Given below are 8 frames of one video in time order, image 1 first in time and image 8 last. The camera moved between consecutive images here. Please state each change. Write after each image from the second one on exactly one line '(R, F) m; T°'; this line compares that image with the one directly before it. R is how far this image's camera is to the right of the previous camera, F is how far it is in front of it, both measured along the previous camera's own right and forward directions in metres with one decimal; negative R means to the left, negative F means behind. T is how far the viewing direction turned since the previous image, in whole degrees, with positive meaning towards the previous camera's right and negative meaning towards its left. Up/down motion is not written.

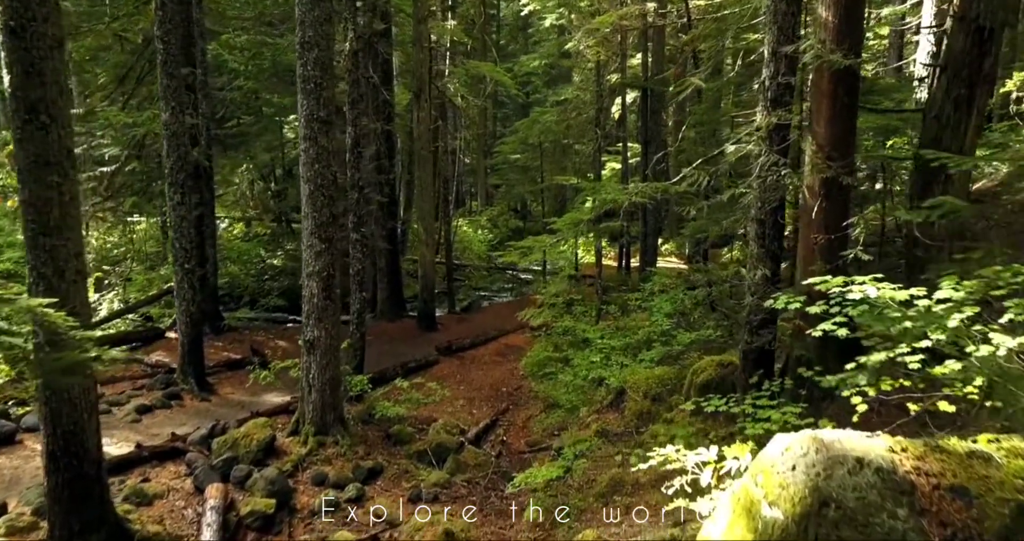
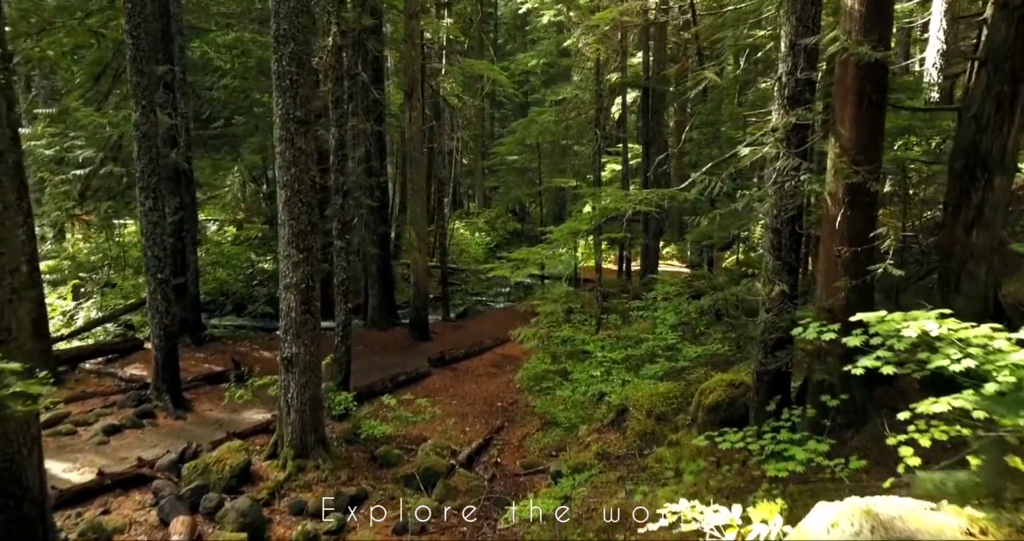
(+0.1, +0.6) m; 0°
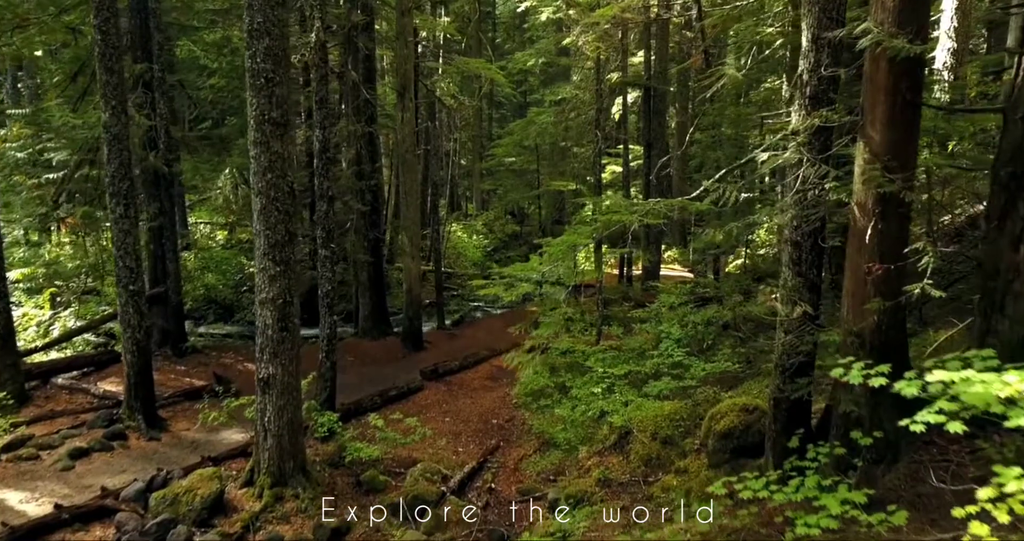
(+0.1, +0.6) m; 0°
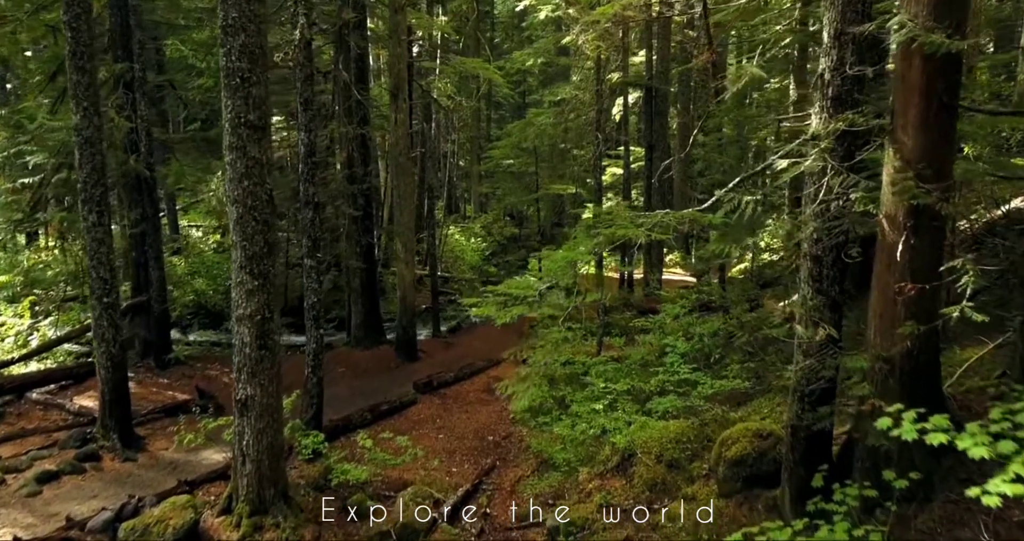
(0.0, +0.5) m; 0°
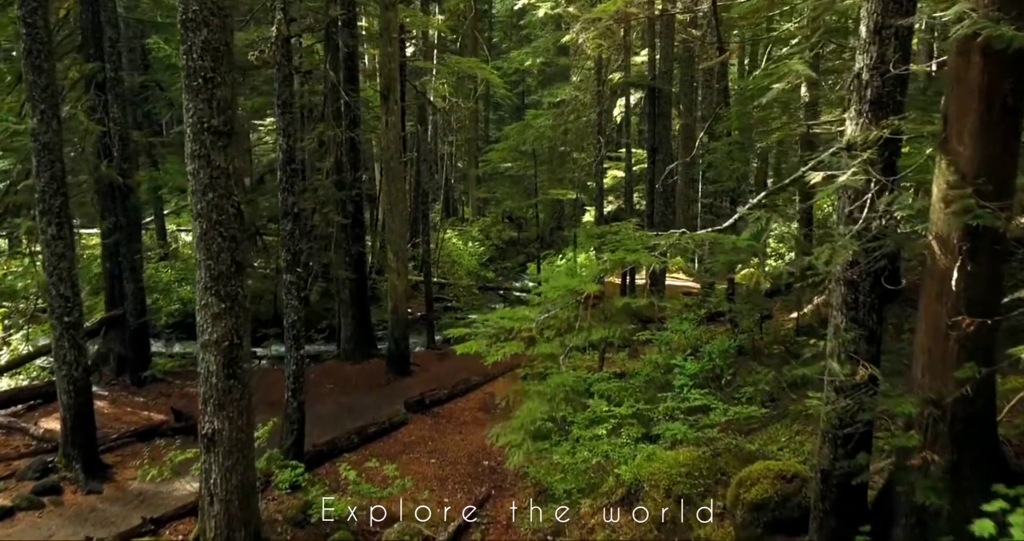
(+0.1, +0.7) m; 0°
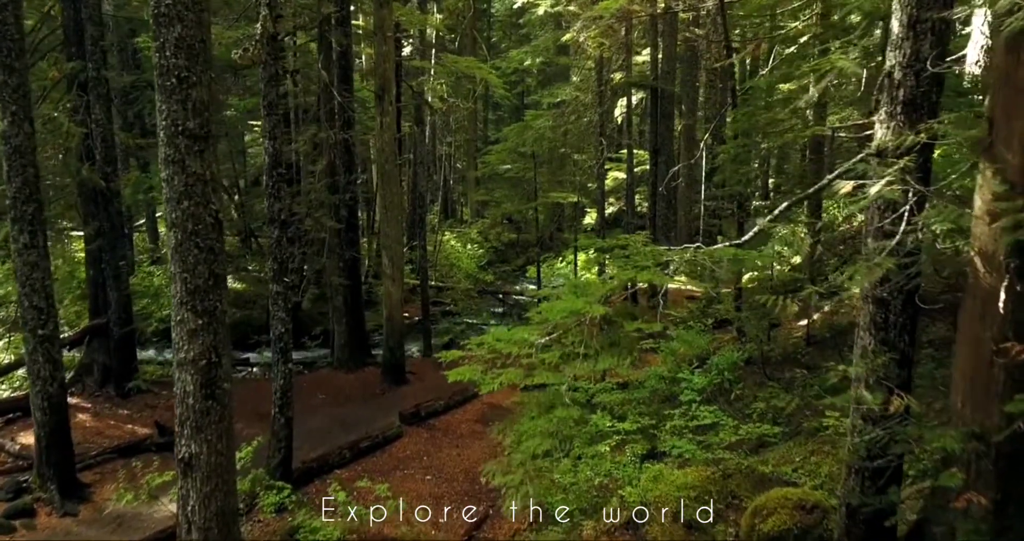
(0.0, +0.4) m; 0°
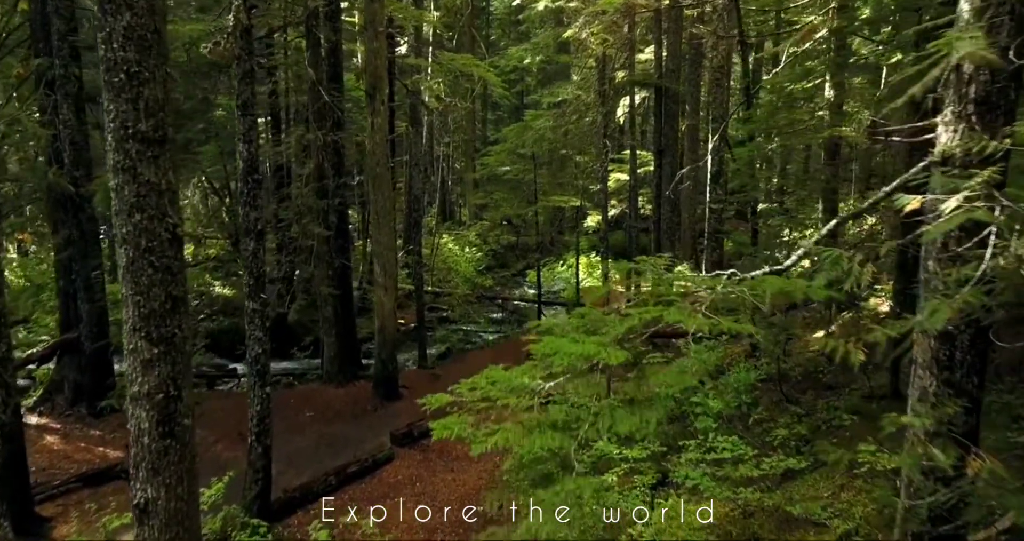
(0.0, +0.7) m; 0°
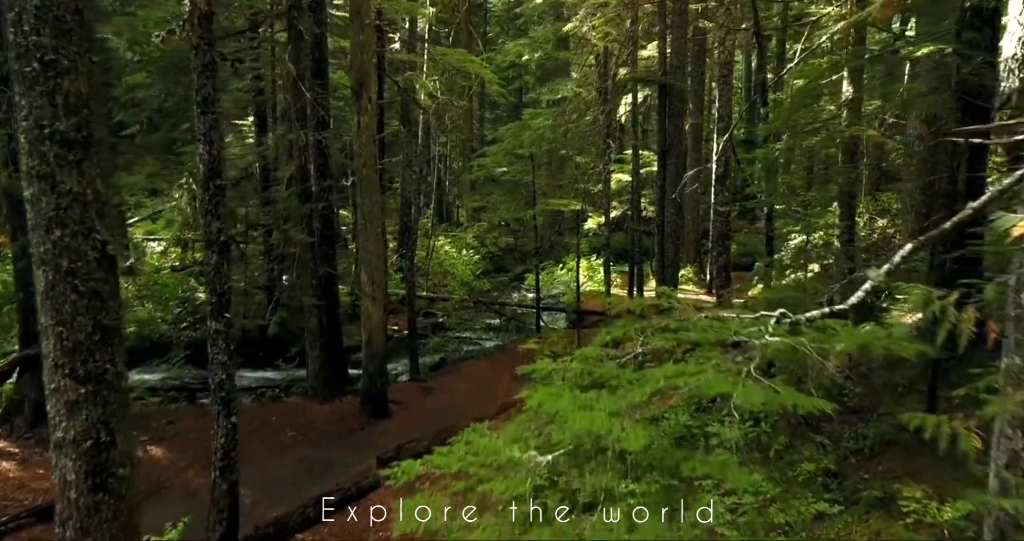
(+0.1, +0.8) m; 0°
